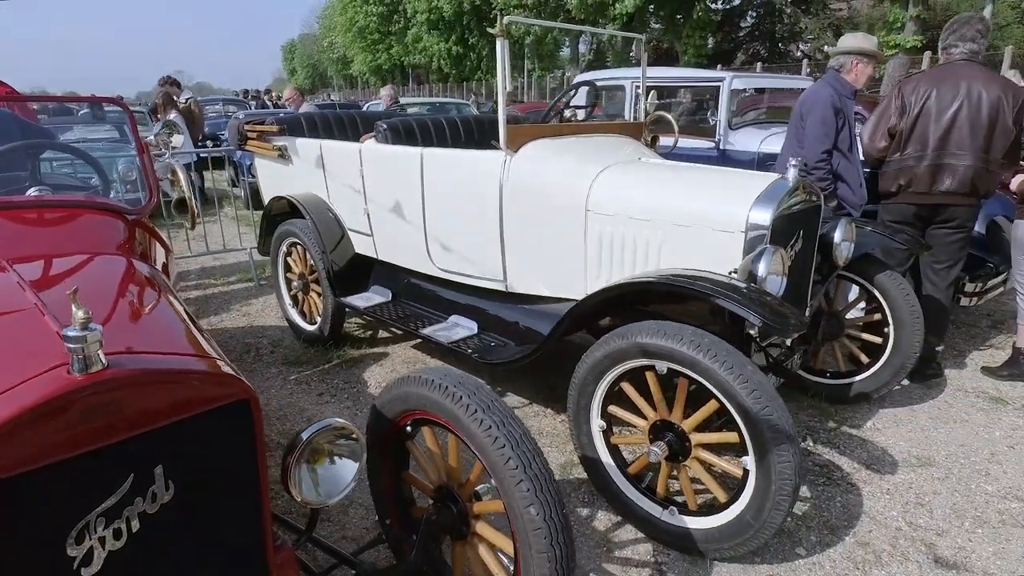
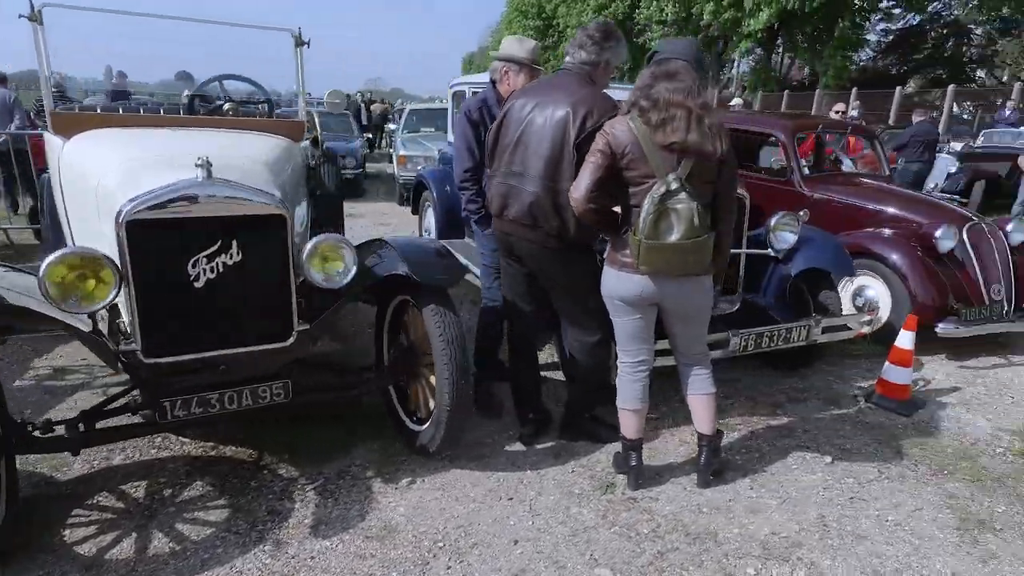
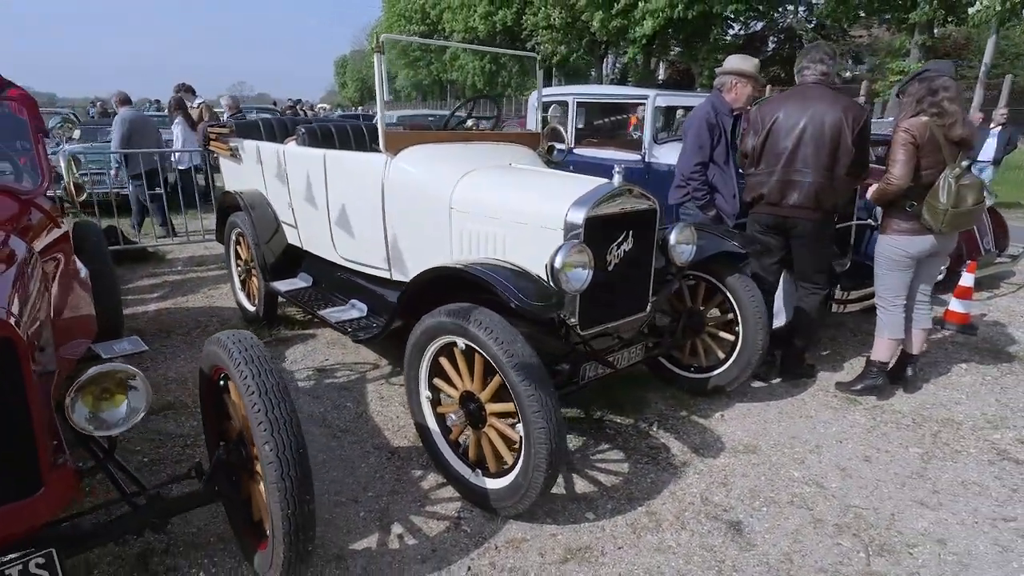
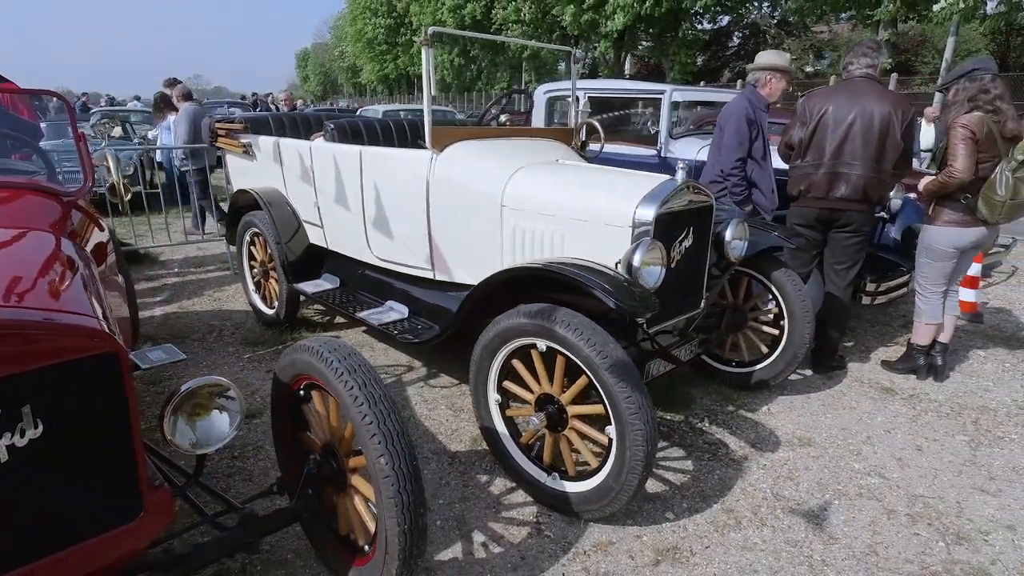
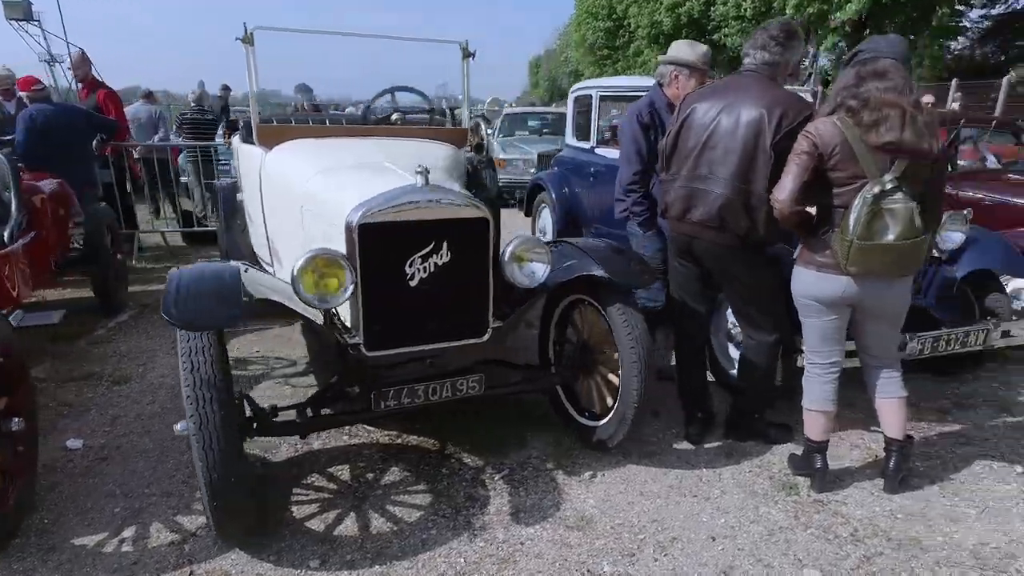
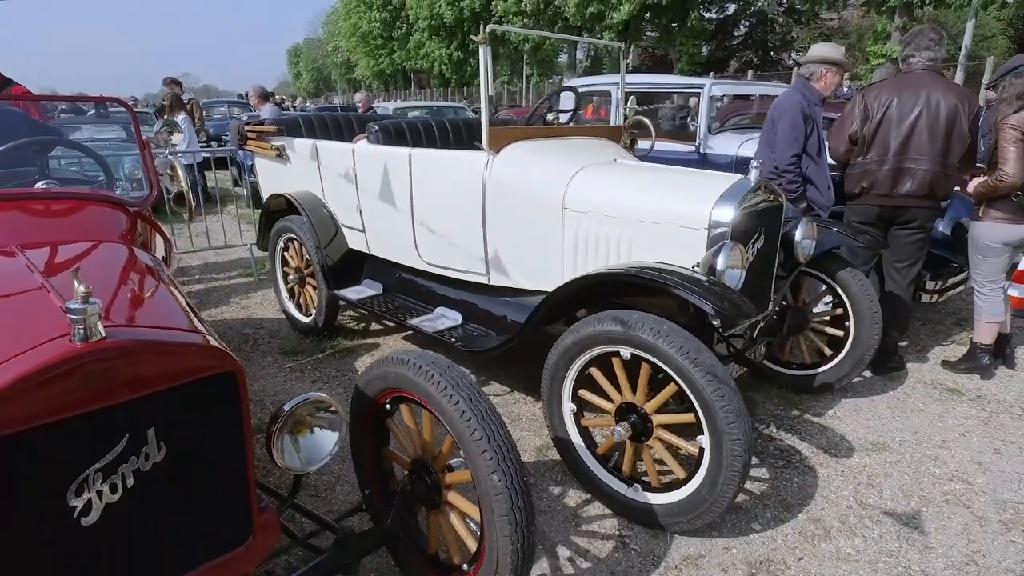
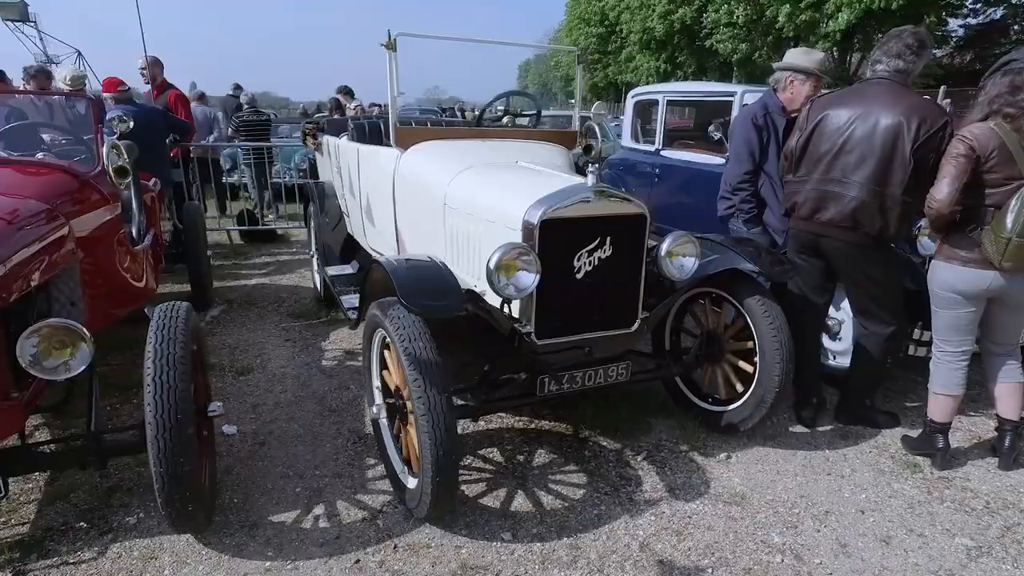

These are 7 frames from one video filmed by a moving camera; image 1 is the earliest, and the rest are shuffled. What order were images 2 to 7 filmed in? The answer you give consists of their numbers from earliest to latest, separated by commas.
6, 4, 3, 7, 5, 2
